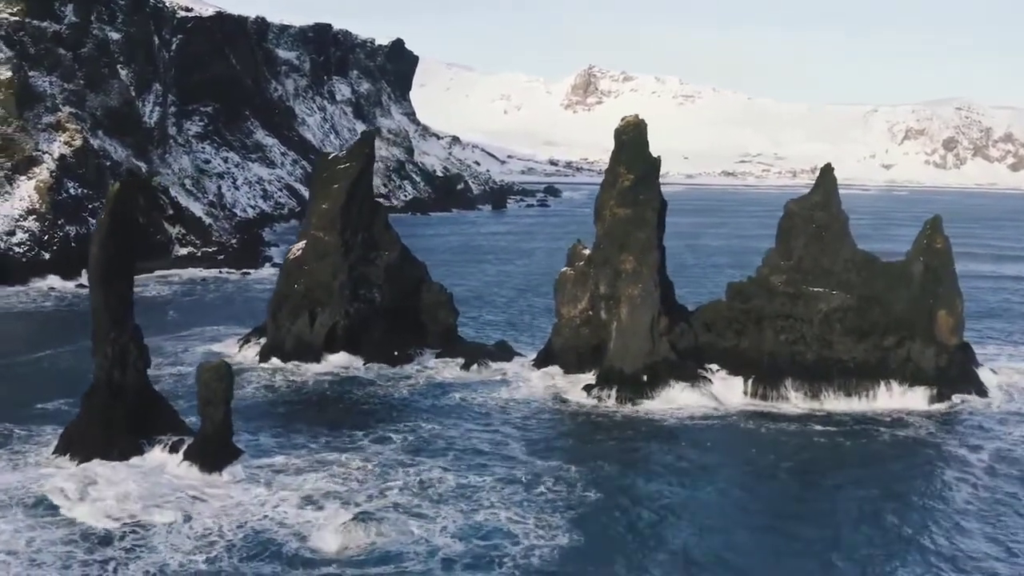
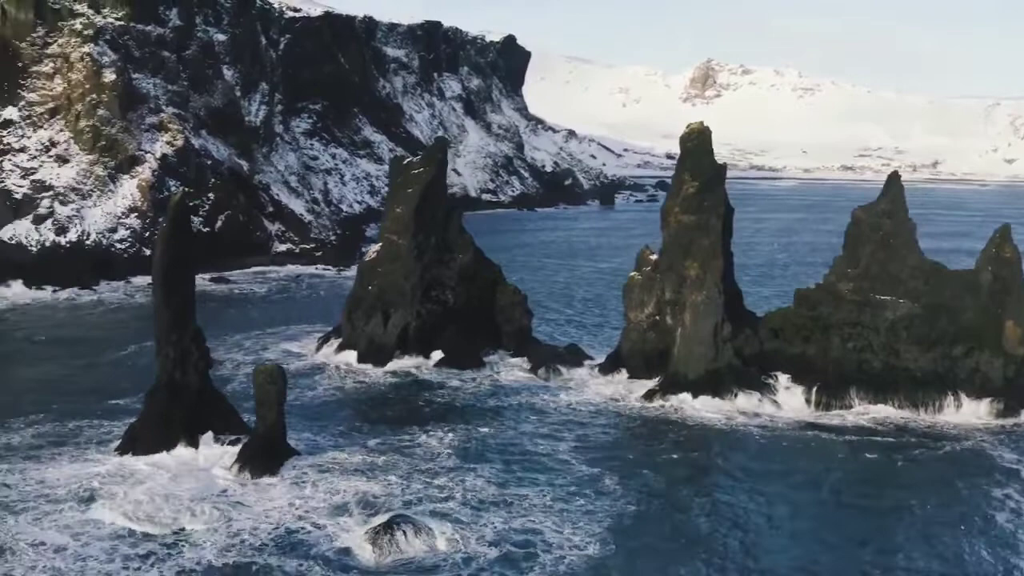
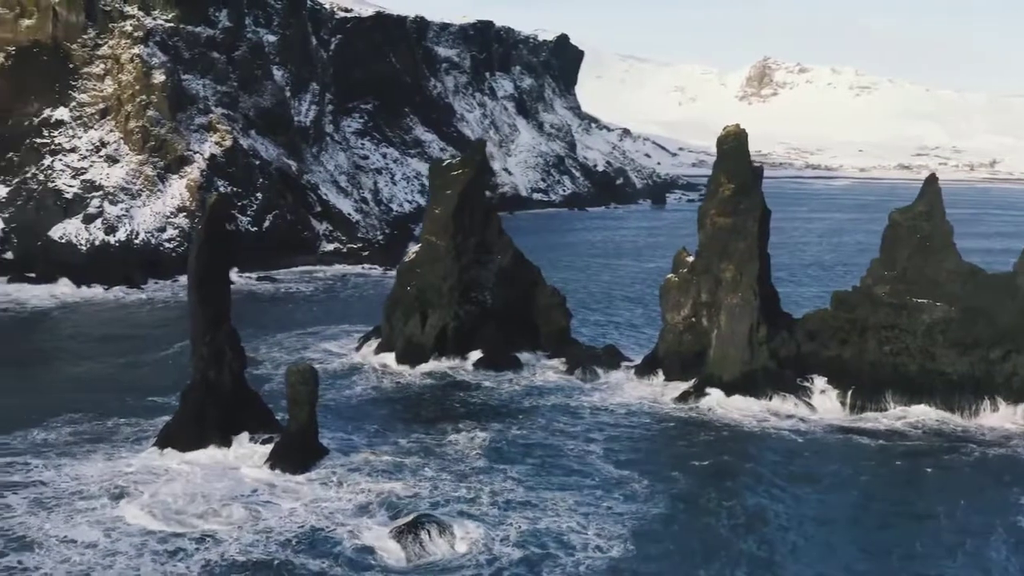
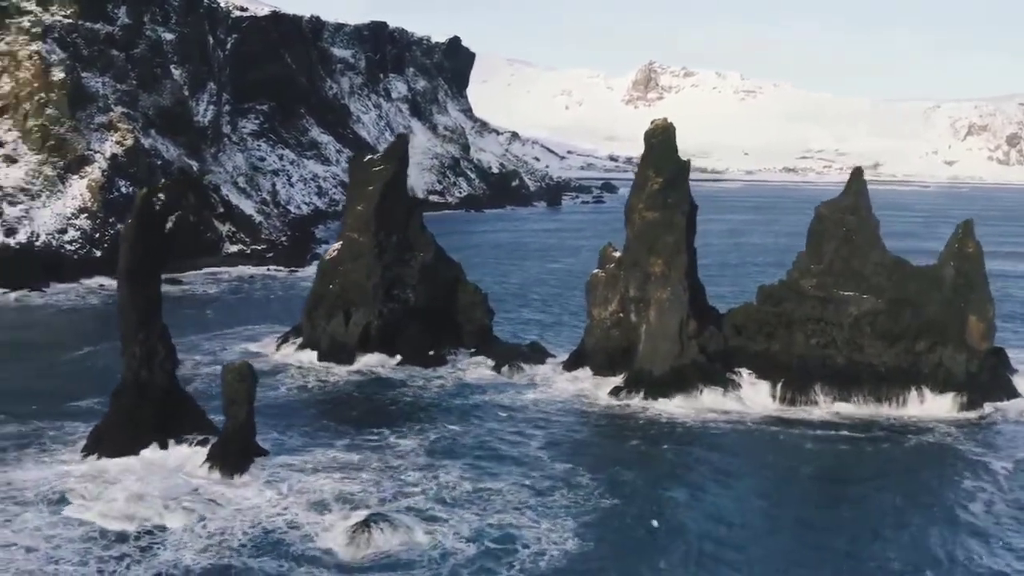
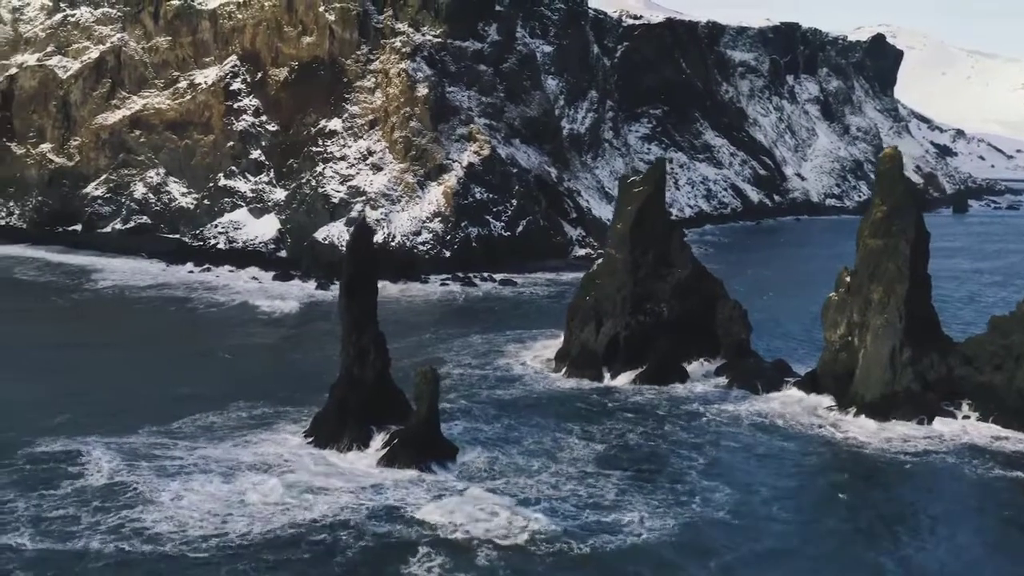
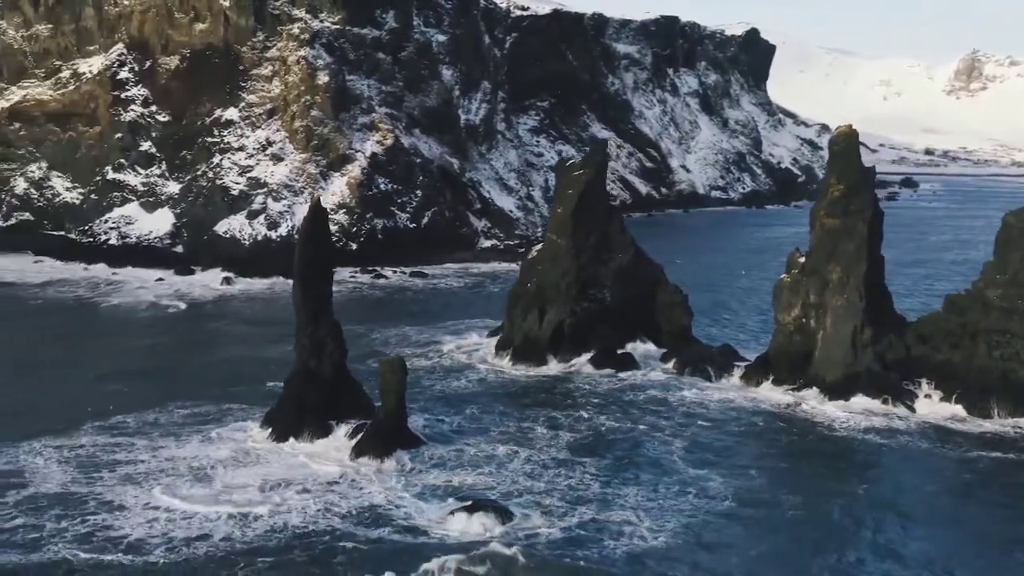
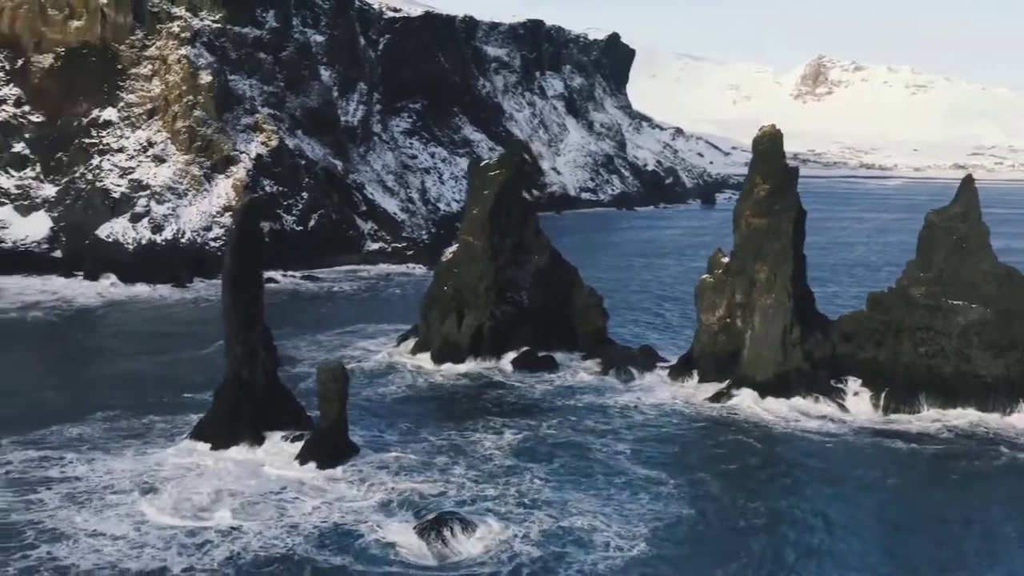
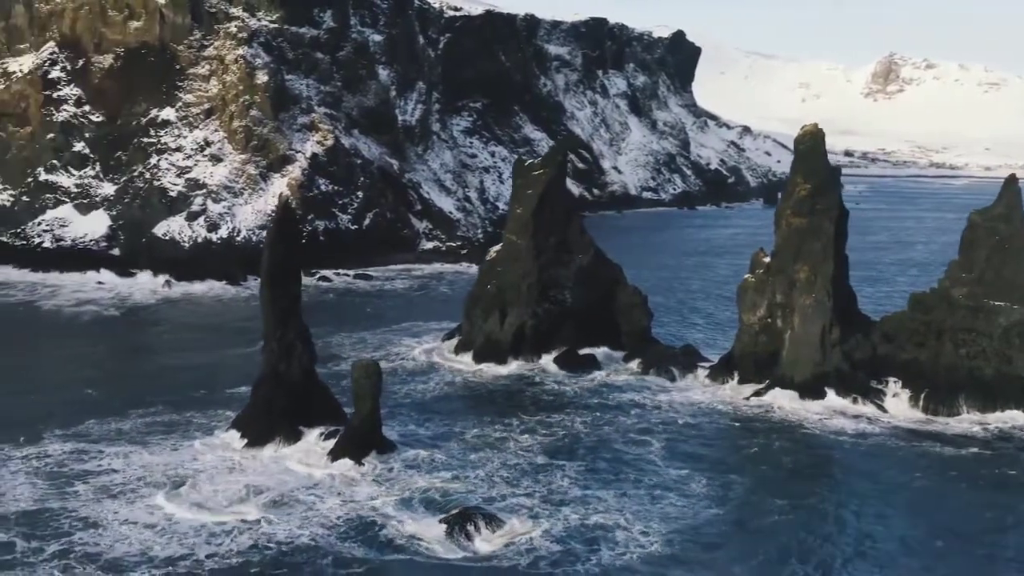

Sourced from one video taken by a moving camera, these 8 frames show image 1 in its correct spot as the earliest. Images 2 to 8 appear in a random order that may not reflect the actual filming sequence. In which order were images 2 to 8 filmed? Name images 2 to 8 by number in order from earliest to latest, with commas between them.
4, 2, 3, 7, 8, 6, 5
